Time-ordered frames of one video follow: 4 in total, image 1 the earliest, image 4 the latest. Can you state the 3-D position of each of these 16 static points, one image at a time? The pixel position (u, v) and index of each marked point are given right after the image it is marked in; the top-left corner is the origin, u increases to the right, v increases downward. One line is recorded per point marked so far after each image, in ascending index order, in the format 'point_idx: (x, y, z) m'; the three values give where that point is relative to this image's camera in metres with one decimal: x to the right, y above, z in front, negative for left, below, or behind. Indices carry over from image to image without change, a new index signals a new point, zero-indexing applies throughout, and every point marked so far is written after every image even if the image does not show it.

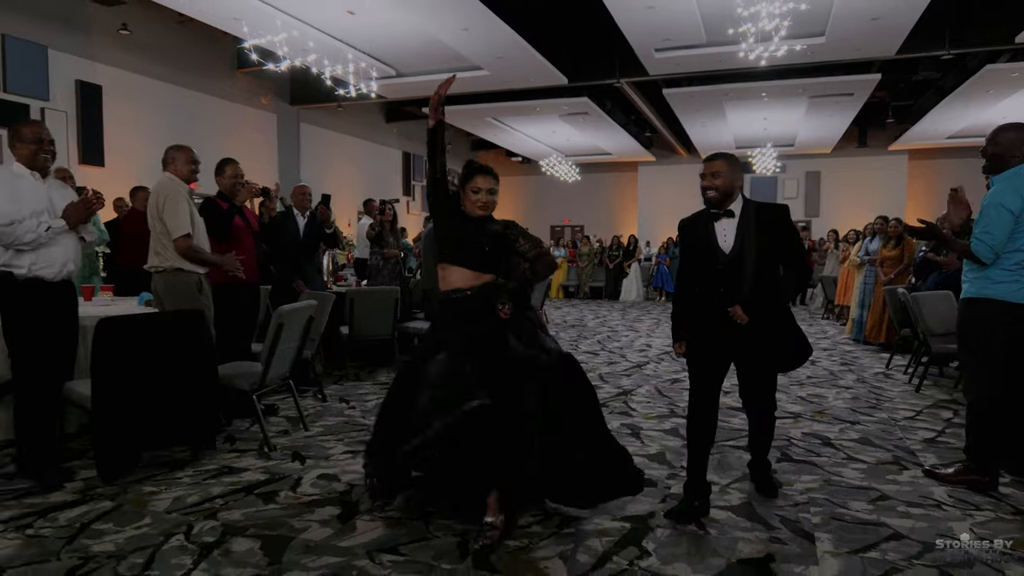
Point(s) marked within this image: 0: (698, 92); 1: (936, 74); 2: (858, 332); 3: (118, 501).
0: (+3.8, +4.1, +13.7) m
1: (+8.8, +4.4, +13.9) m
2: (+3.9, -0.5, +7.6) m
3: (-1.6, -0.9, +2.8) m
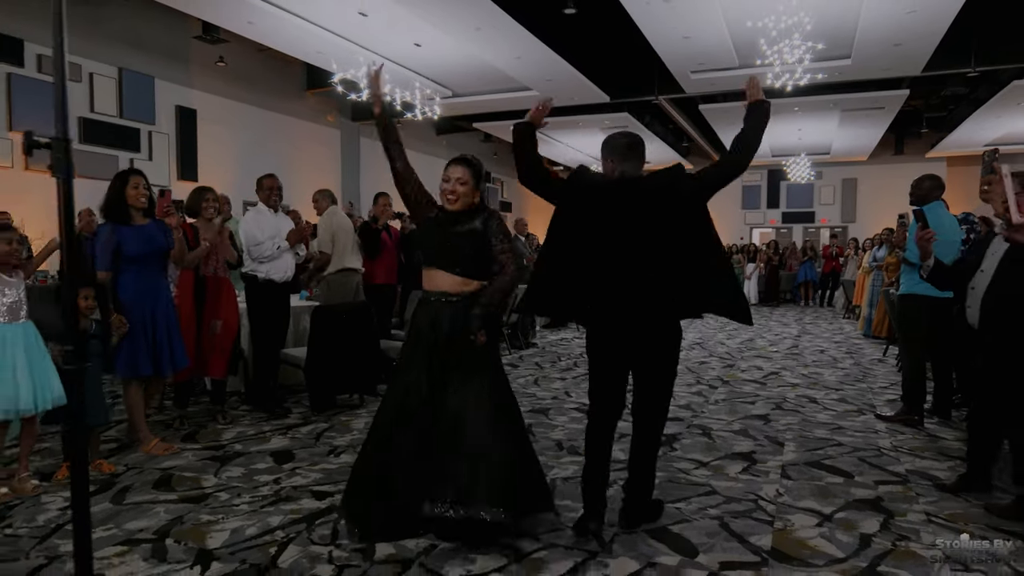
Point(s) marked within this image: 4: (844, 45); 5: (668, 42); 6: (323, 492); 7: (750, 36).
0: (+4.9, +4.0, +14.9) m
1: (+9.8, +4.3, +14.8) m
2: (+4.6, -0.5, +8.8) m
3: (-1.2, -0.9, +4.3) m
4: (+5.6, +4.1, +11.4) m
5: (+2.6, +4.0, +11.0) m
6: (-0.8, -0.9, +3.0) m
7: (+3.9, +4.0, +10.9) m
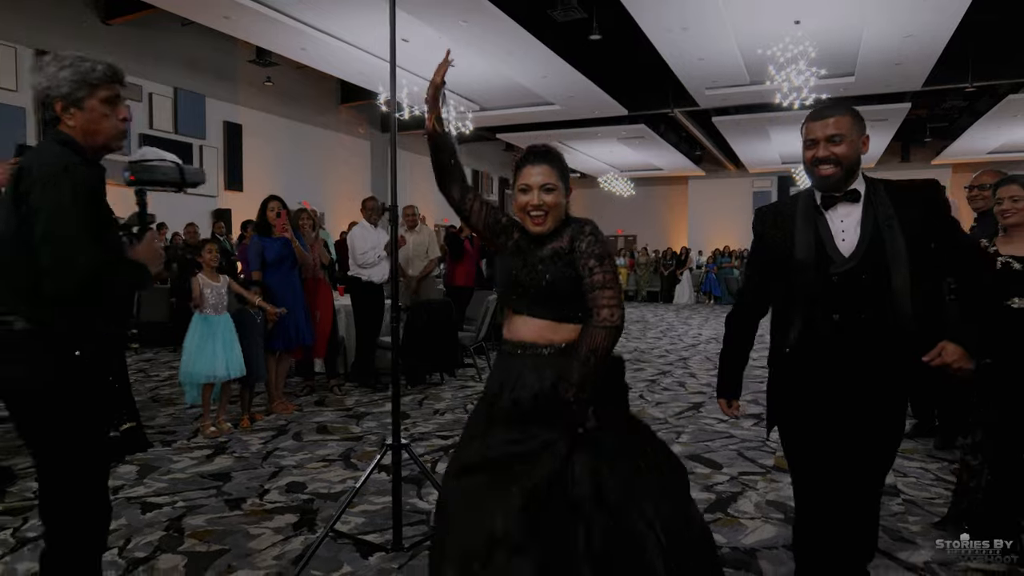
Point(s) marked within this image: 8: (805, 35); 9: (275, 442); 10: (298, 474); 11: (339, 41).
0: (+5.5, +3.9, +16.0) m
1: (+10.4, +4.3, +15.7) m
2: (+5.1, -0.5, +9.8) m
3: (-0.7, -0.8, +5.4) m
4: (+6.1, +4.1, +12.5) m
5: (+3.1, +4.0, +12.1) m
6: (-0.4, -0.9, +4.1) m
7: (+4.4, +4.0, +11.9) m
8: (+4.6, +4.0, +10.7) m
9: (-1.4, -0.9, +3.9) m
10: (-1.1, -0.9, +3.3) m
11: (-2.9, +4.2, +11.6) m
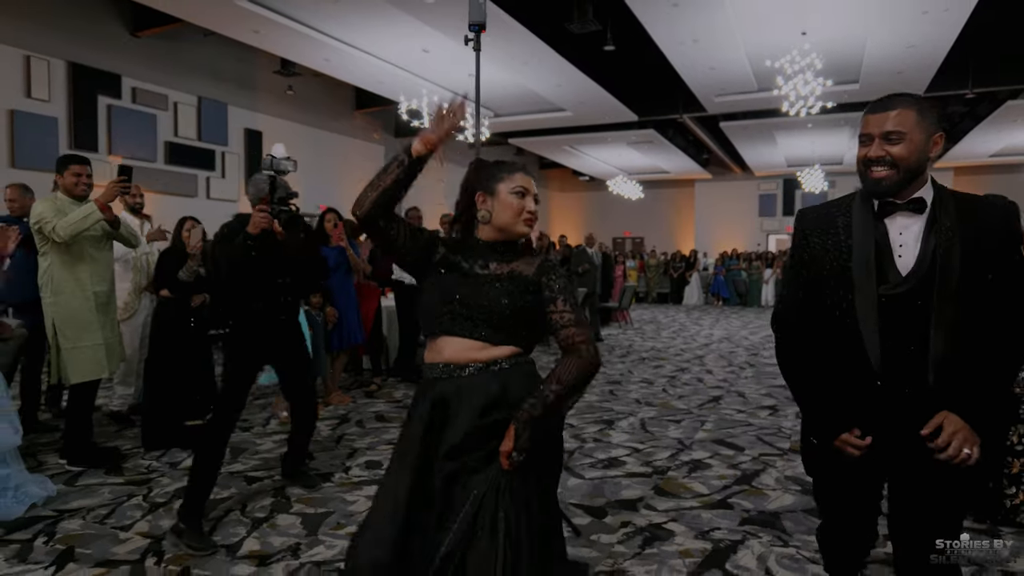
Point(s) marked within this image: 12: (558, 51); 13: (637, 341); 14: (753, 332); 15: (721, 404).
0: (+5.8, +3.9, +16.4) m
1: (+10.8, +4.3, +16.1) m
2: (+5.4, -0.6, +10.2) m
3: (-0.4, -0.9, +5.8) m
4: (+6.5, +4.0, +12.9) m
5: (+3.4, +3.9, +12.5) m
6: (-0.1, -0.9, +4.5) m
7: (+4.7, +4.0, +12.4) m
8: (+4.9, +4.0, +11.1) m
9: (-1.1, -0.9, +4.4) m
10: (-0.8, -0.9, +3.8) m
11: (-2.6, +4.2, +12.1) m
12: (+0.9, +4.3, +12.2) m
13: (+1.8, -0.8, +9.6) m
14: (+3.9, -0.7, +10.8) m
15: (+1.6, -0.9, +5.2) m
